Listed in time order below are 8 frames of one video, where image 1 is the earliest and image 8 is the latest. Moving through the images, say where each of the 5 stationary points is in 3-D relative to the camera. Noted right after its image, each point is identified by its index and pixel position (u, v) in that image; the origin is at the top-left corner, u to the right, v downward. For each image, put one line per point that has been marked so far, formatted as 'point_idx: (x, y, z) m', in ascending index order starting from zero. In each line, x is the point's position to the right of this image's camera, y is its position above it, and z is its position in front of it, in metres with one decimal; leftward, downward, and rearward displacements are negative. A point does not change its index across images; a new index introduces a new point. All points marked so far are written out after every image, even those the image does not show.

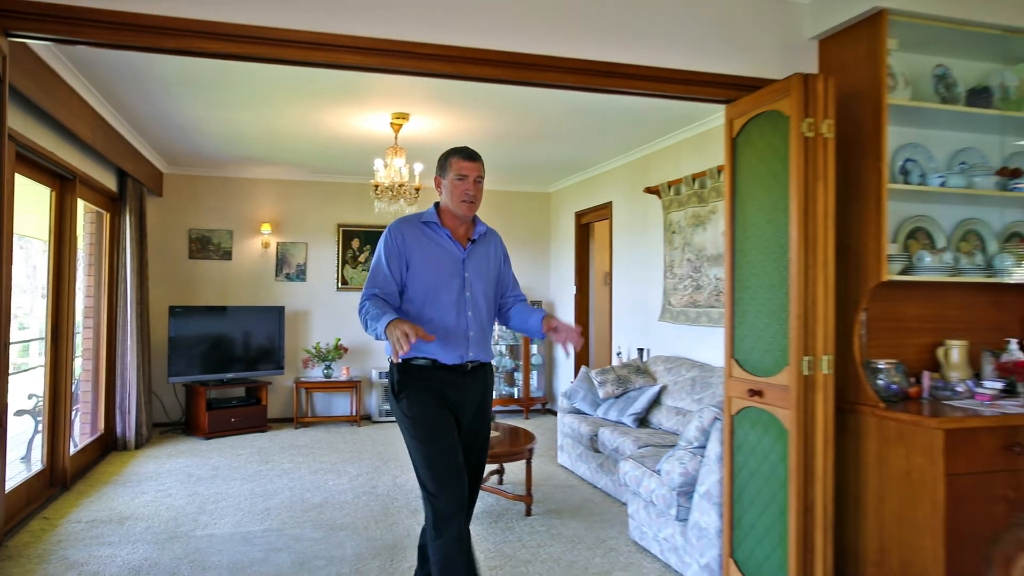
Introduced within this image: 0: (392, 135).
0: (-0.8, +1.0, +4.7) m
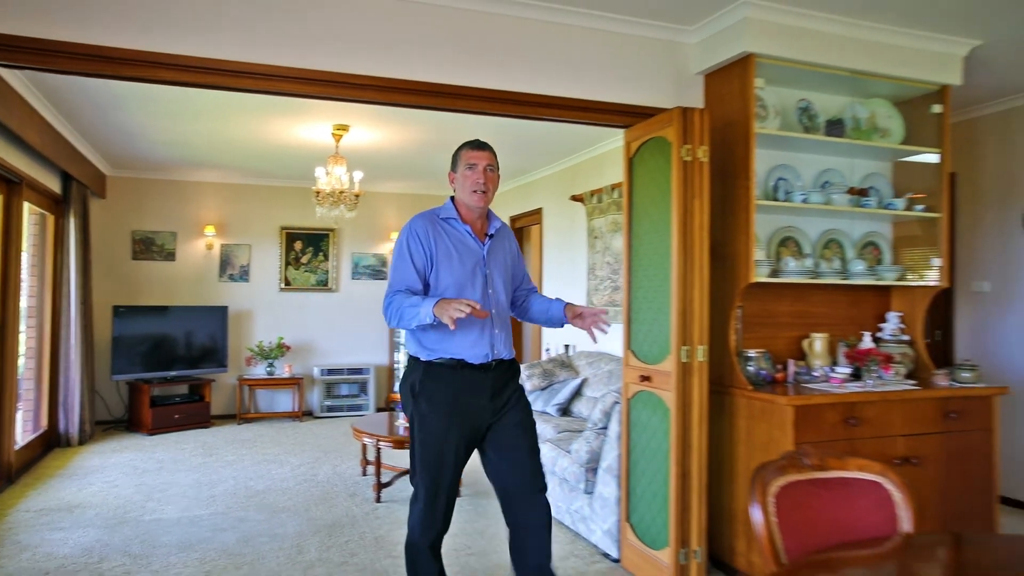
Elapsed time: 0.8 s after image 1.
0: (-1.3, +1.0, +5.0) m
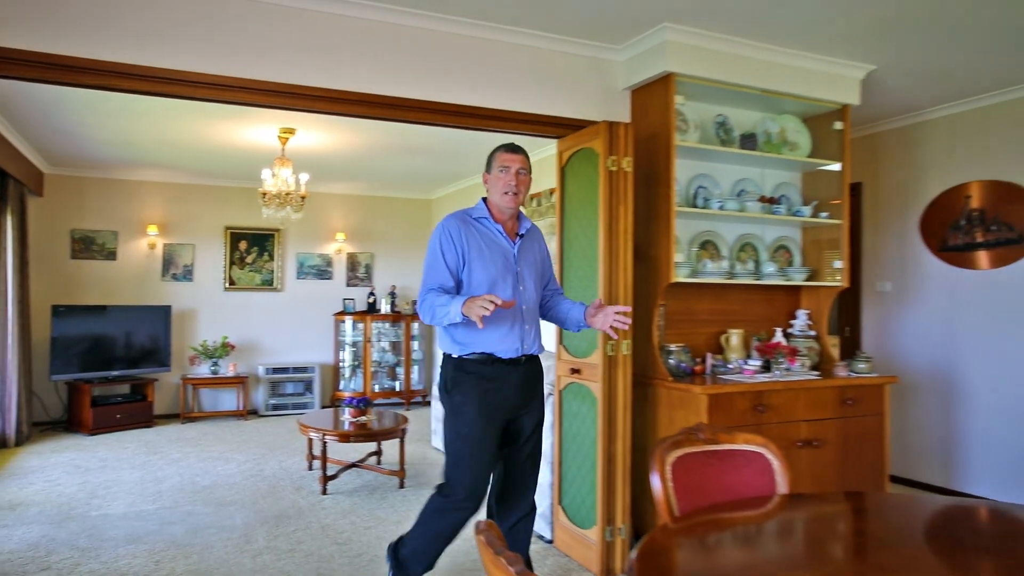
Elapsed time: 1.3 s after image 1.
0: (-1.7, +1.0, +5.0) m
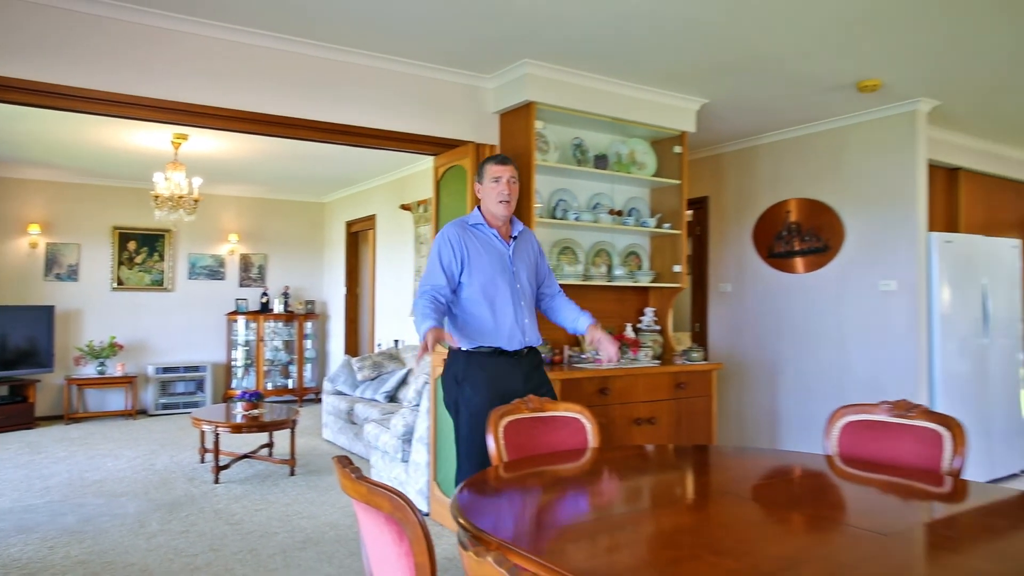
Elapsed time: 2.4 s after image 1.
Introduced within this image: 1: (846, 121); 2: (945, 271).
0: (-2.6, +1.0, +5.2) m
1: (+2.2, +1.1, +4.4) m
2: (+2.6, +0.1, +4.1) m
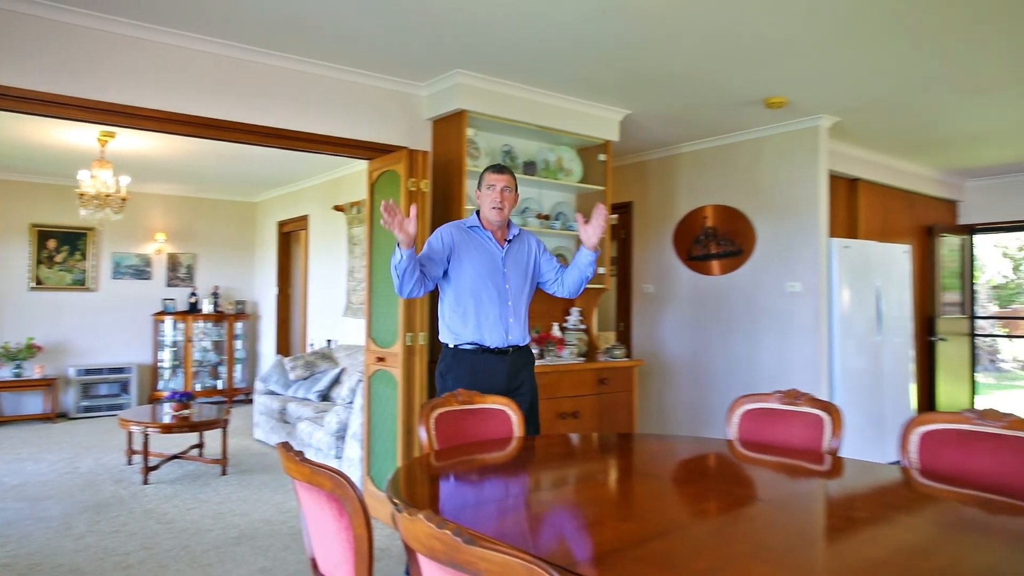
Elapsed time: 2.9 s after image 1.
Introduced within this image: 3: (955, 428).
0: (-3.1, +1.0, +5.0) m
1: (+1.7, +1.1, +4.8) m
2: (+2.2, +0.1, +4.5) m
3: (+1.2, -0.4, +1.9) m
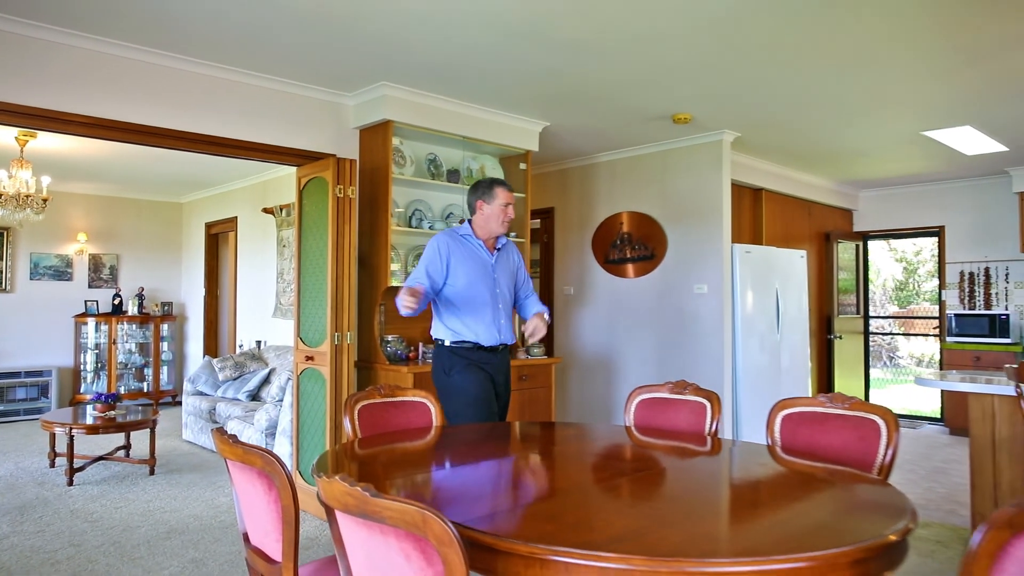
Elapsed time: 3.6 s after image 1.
0: (-3.6, +1.0, +5.0) m
1: (+1.2, +1.1, +5.1) m
2: (+1.7, +0.1, +4.9) m
3: (+1.0, -0.4, +2.2) m
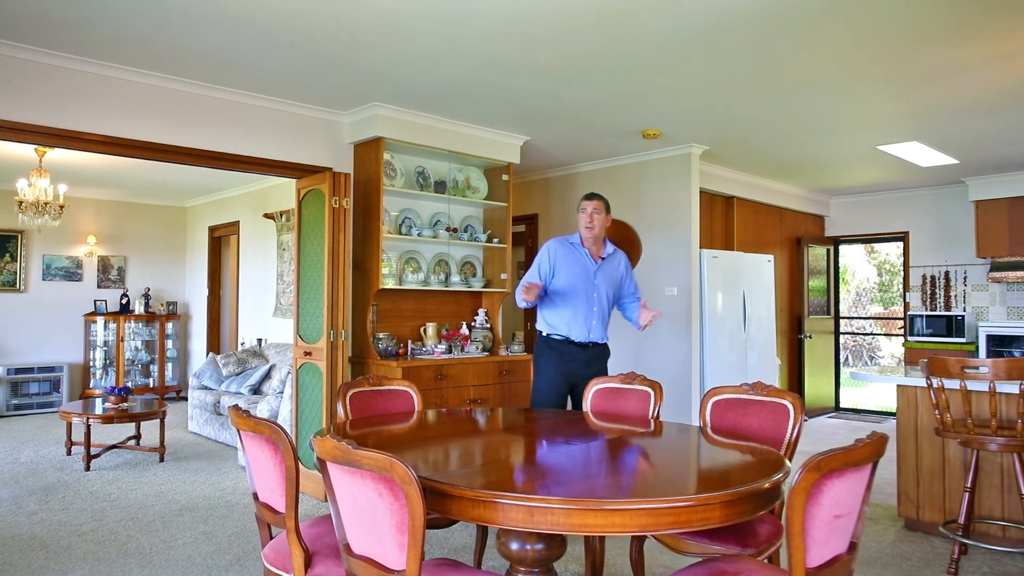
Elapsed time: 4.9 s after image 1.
0: (-3.7, +1.0, +5.3) m
1: (+1.0, +1.0, +5.5) m
2: (+1.6, +0.1, +5.3) m
3: (+0.9, -0.4, +2.6) m
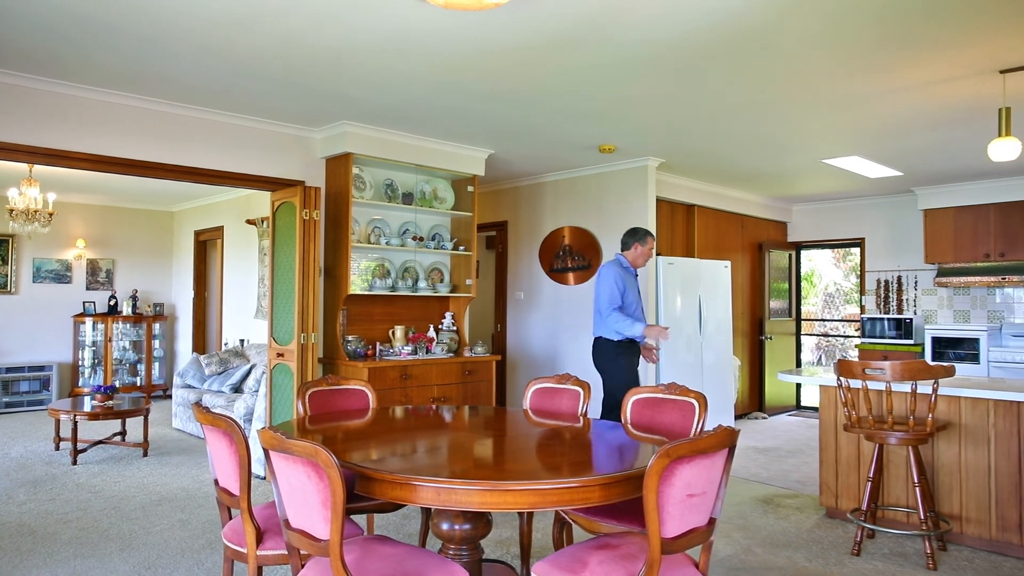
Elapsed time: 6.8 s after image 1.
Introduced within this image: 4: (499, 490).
0: (-4.0, +1.0, +5.6) m
1: (+0.8, +1.0, +5.8) m
2: (+1.3, 0.0, +5.6) m
3: (+0.6, -0.5, +2.9) m
4: (0.0, -0.5, +1.8) m
